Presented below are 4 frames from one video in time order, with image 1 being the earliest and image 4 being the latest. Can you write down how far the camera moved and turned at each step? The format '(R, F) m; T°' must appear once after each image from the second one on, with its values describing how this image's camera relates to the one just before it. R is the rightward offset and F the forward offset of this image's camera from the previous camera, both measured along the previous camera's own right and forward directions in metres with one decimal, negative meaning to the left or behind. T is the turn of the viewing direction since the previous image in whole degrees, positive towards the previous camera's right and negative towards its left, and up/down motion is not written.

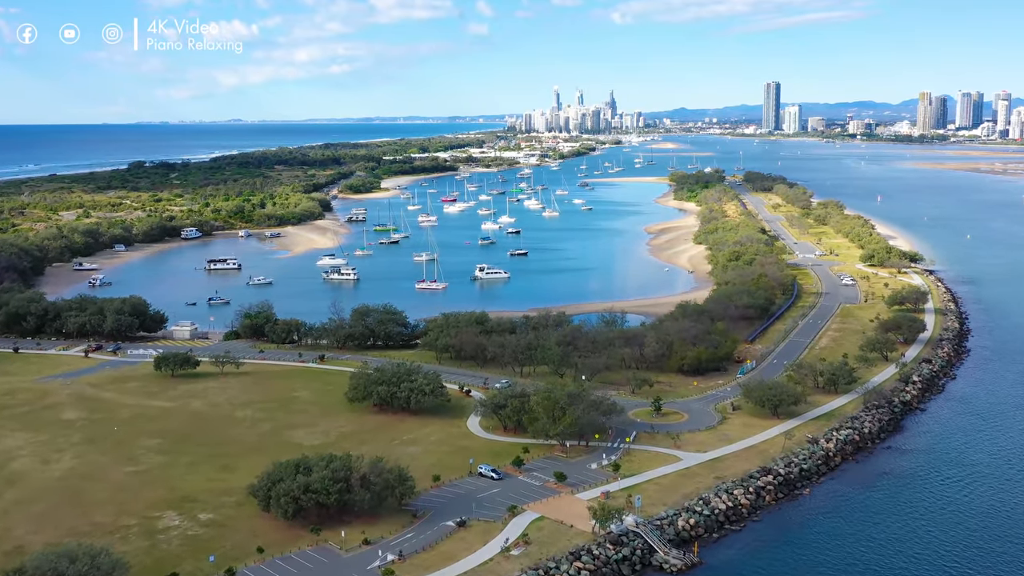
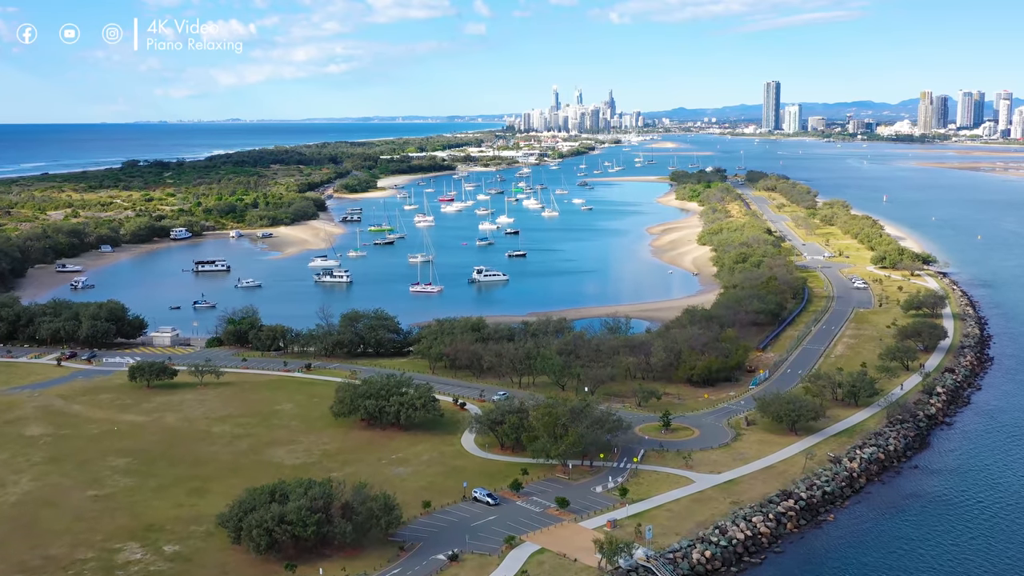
(0.0, +2.4) m; 0°
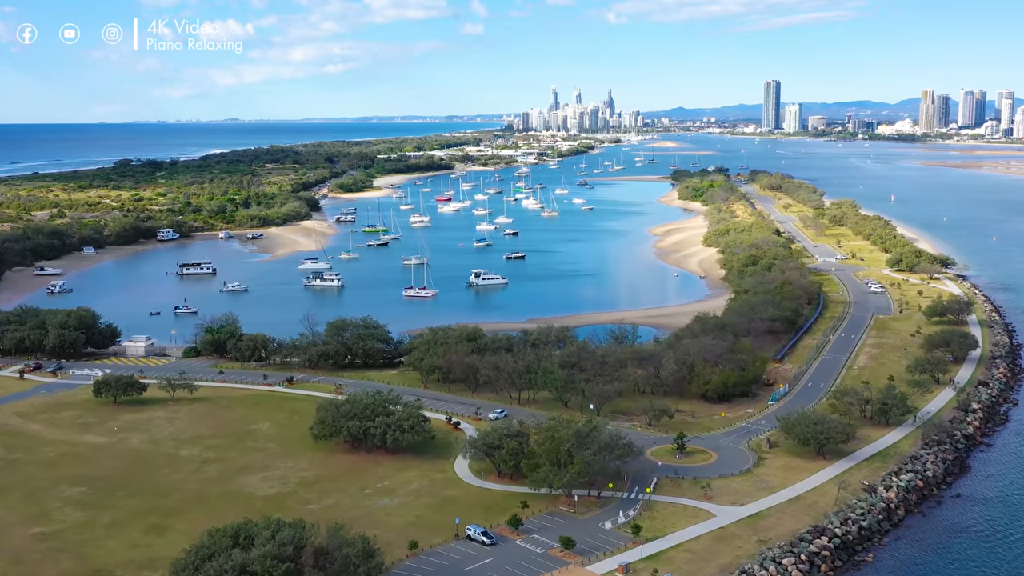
(0.0, +2.9) m; 0°
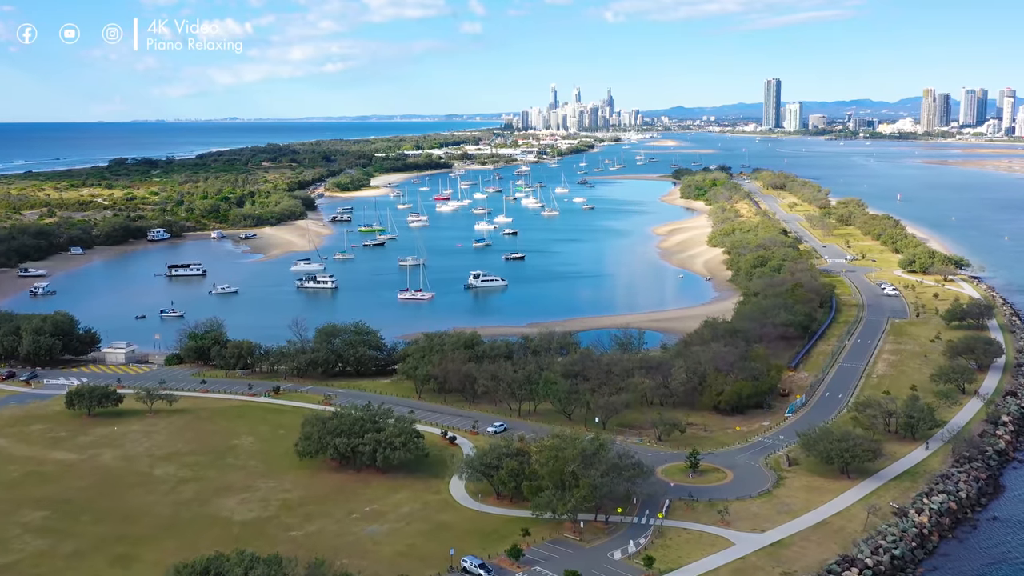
(0.0, +2.1) m; 0°
